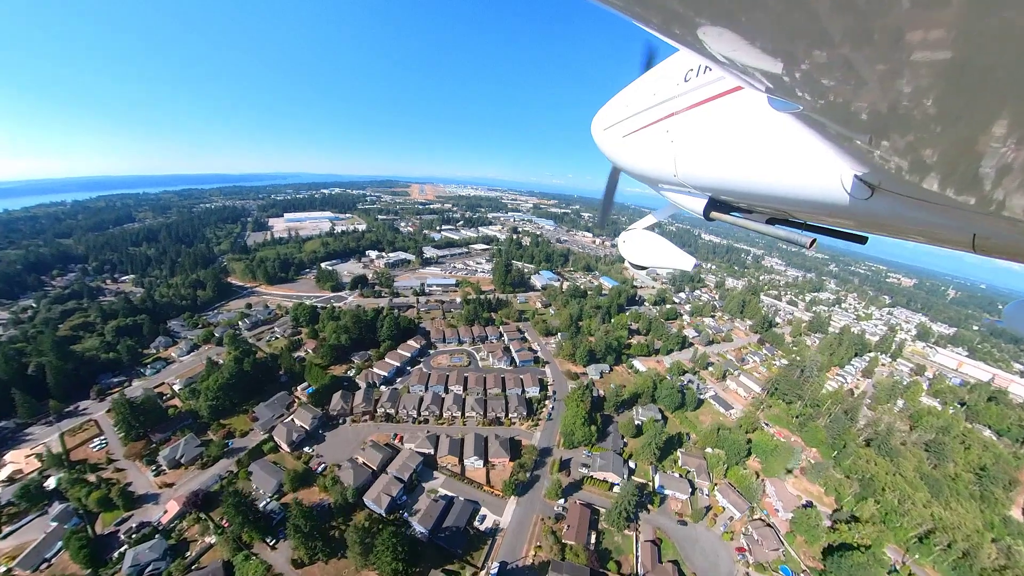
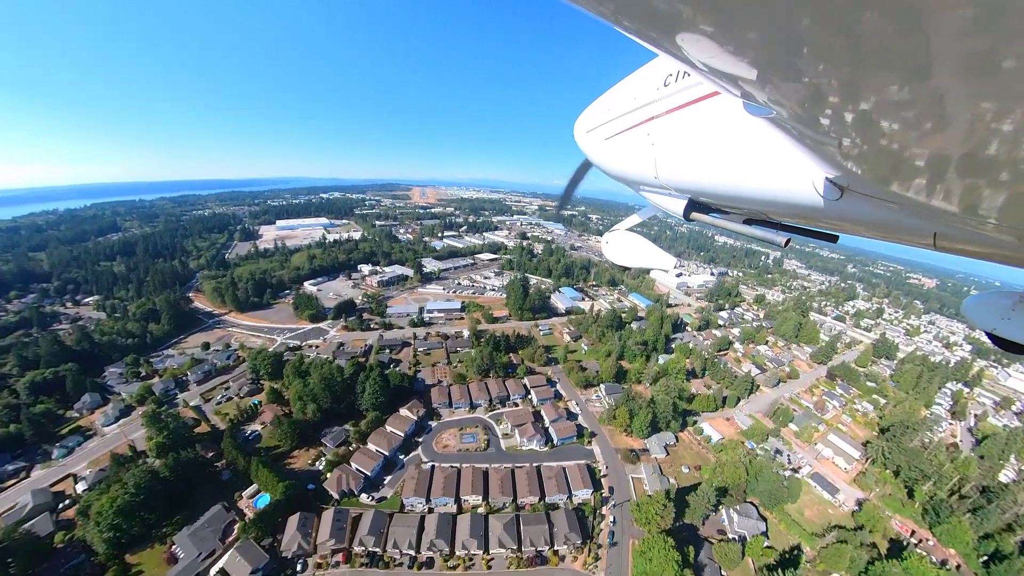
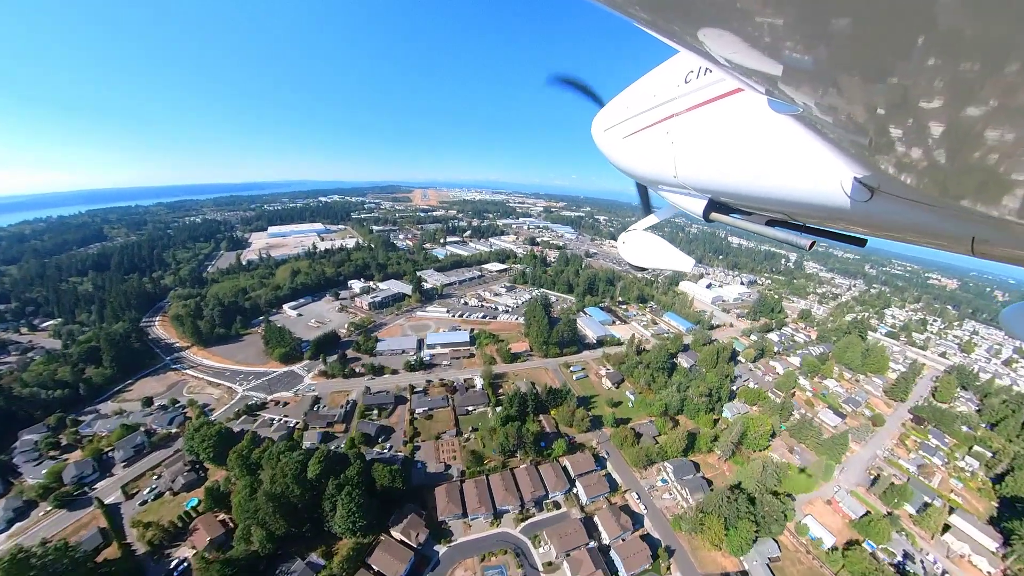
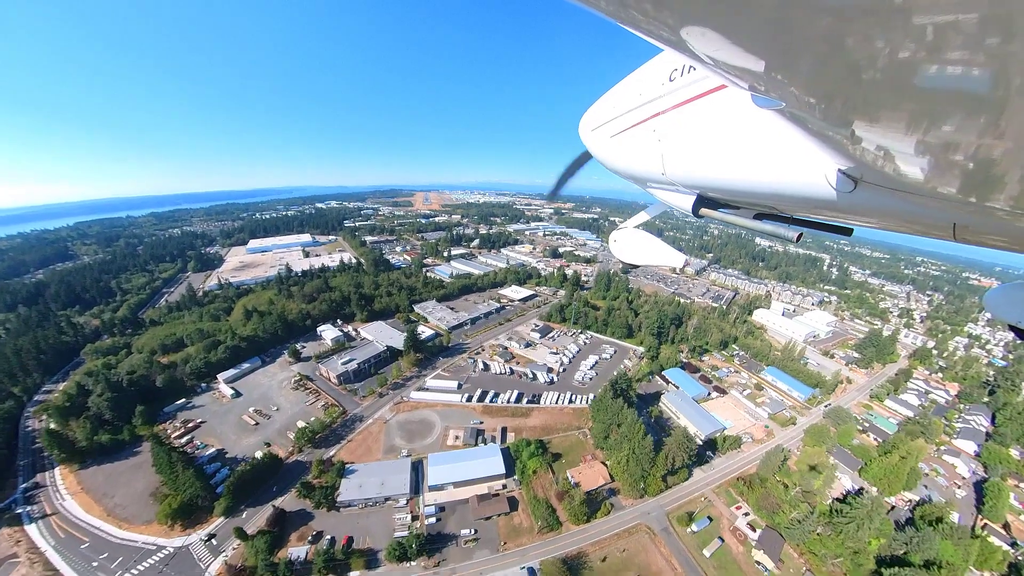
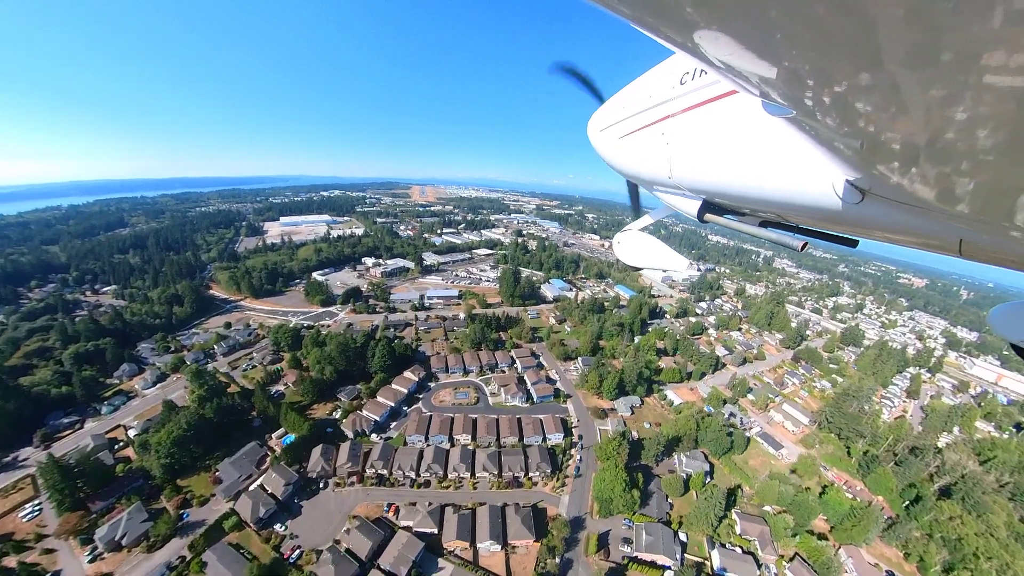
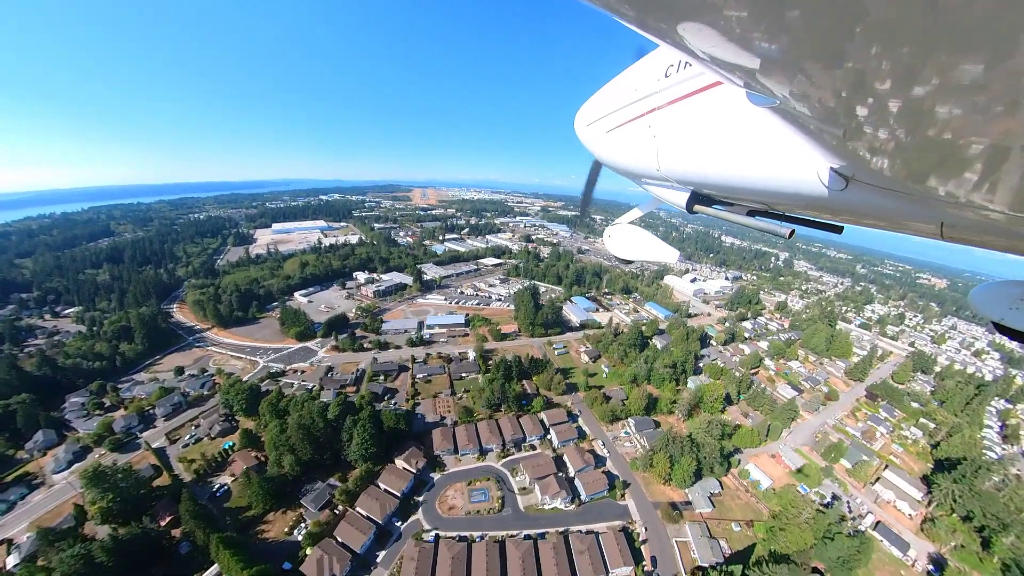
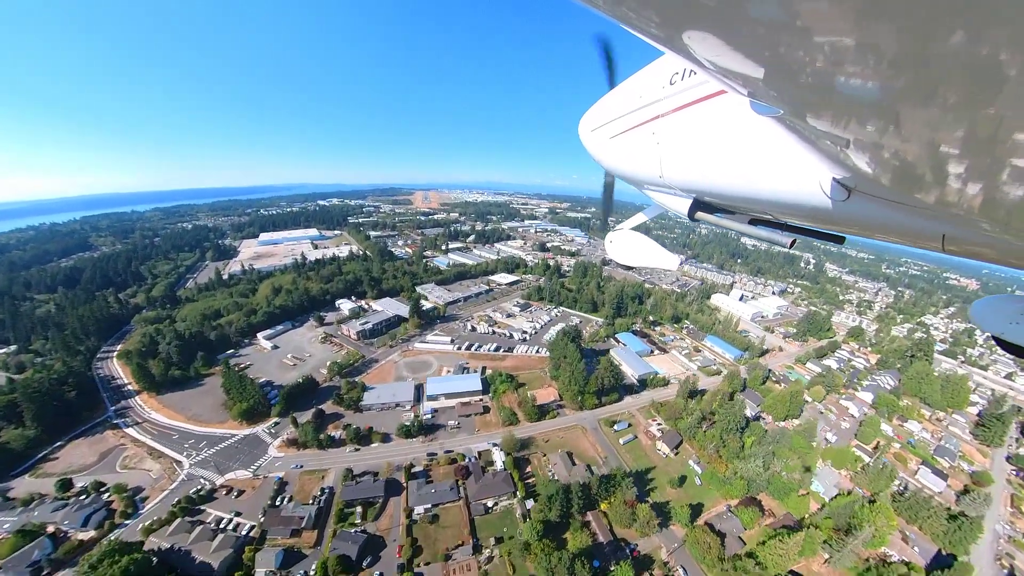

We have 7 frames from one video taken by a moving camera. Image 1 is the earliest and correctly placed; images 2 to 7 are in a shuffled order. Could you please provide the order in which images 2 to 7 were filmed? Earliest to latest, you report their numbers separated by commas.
5, 2, 6, 3, 7, 4
